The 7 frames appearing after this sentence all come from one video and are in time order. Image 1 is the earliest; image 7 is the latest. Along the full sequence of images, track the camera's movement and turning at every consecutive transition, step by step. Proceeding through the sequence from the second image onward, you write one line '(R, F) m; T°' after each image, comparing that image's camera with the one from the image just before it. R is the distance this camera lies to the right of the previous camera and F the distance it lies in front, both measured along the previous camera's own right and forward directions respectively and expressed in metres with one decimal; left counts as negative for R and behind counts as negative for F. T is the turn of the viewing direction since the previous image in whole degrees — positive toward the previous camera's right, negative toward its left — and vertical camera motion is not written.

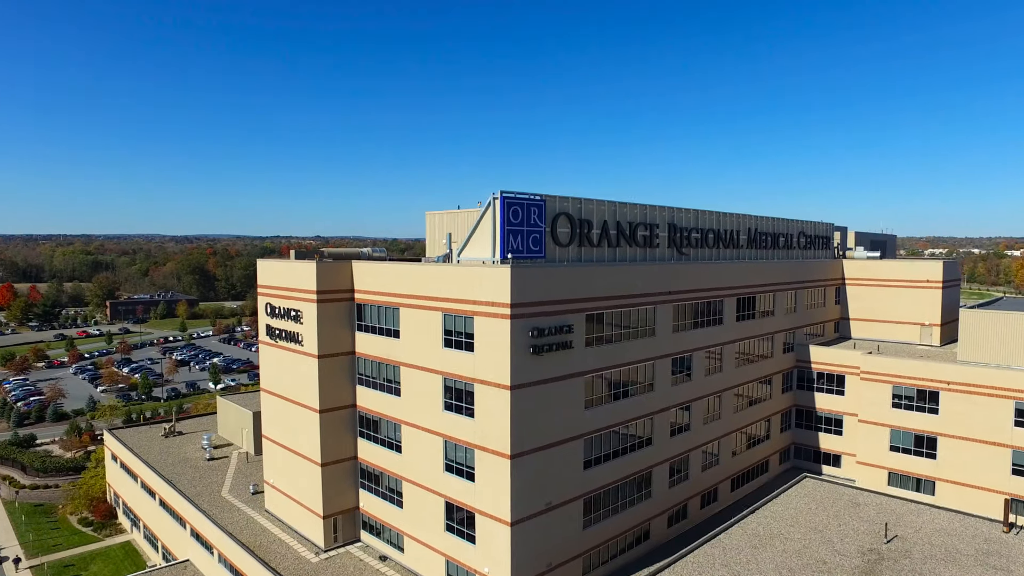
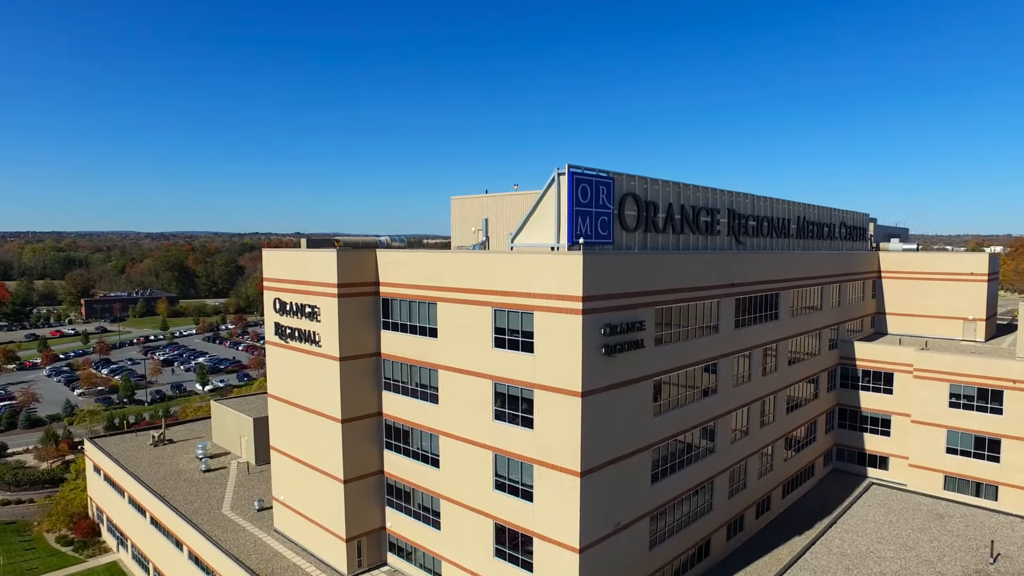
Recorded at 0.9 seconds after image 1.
(-3.3, +3.5) m; +2°
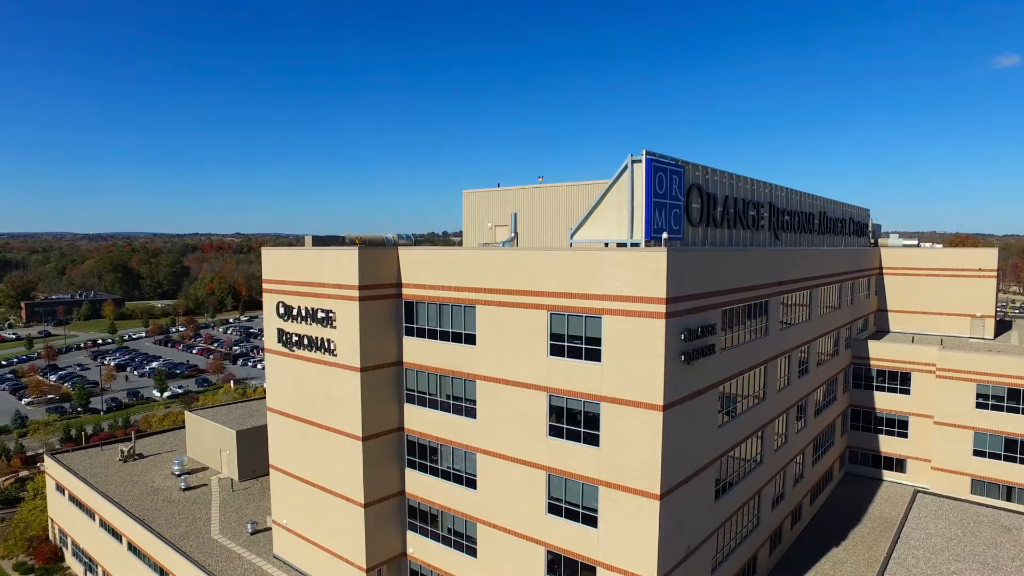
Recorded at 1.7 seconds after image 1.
(-3.5, +2.7) m; +4°
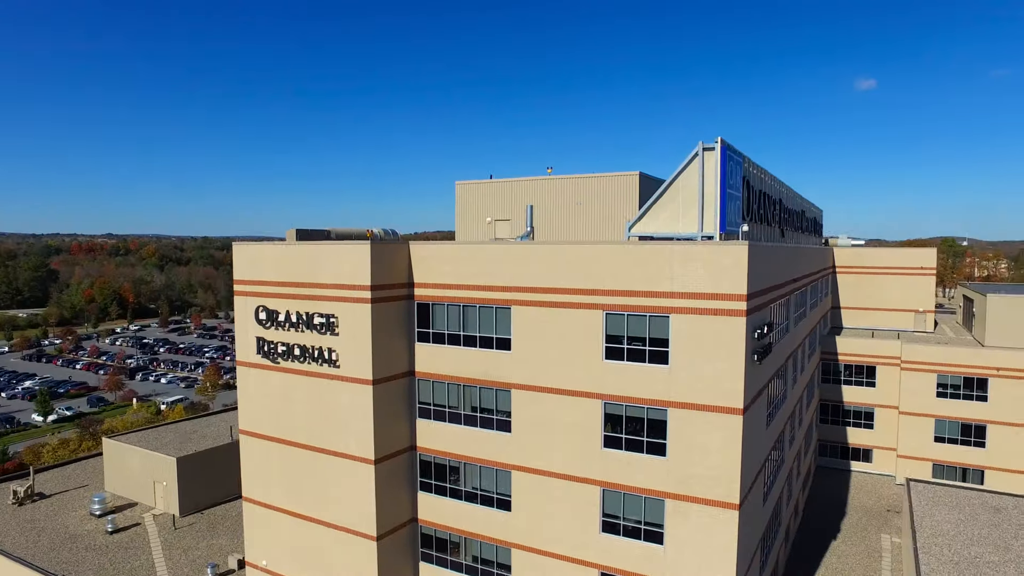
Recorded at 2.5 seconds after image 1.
(-4.6, +2.5) m; +9°
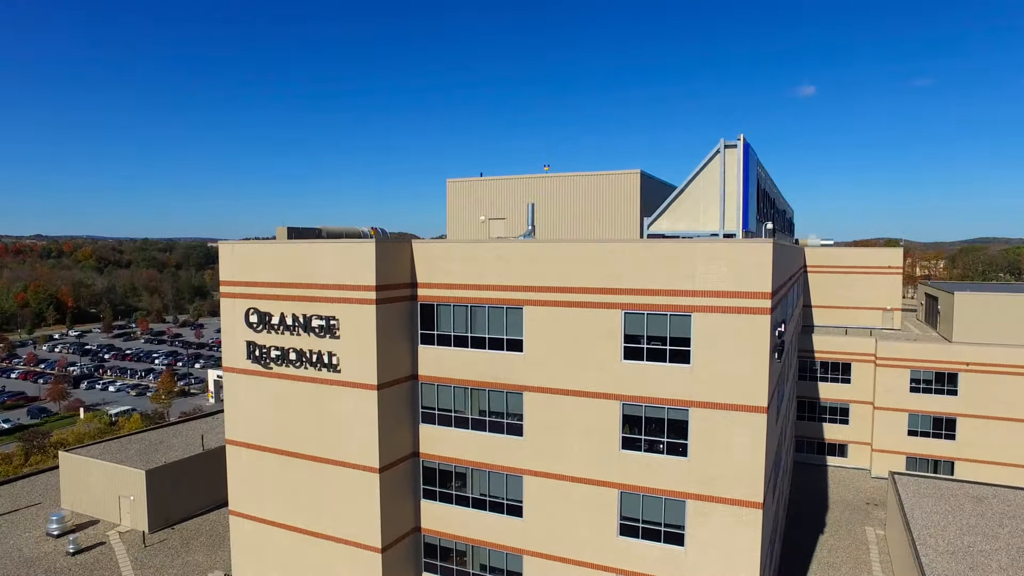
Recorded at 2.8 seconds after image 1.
(-1.9, +0.6) m; +4°
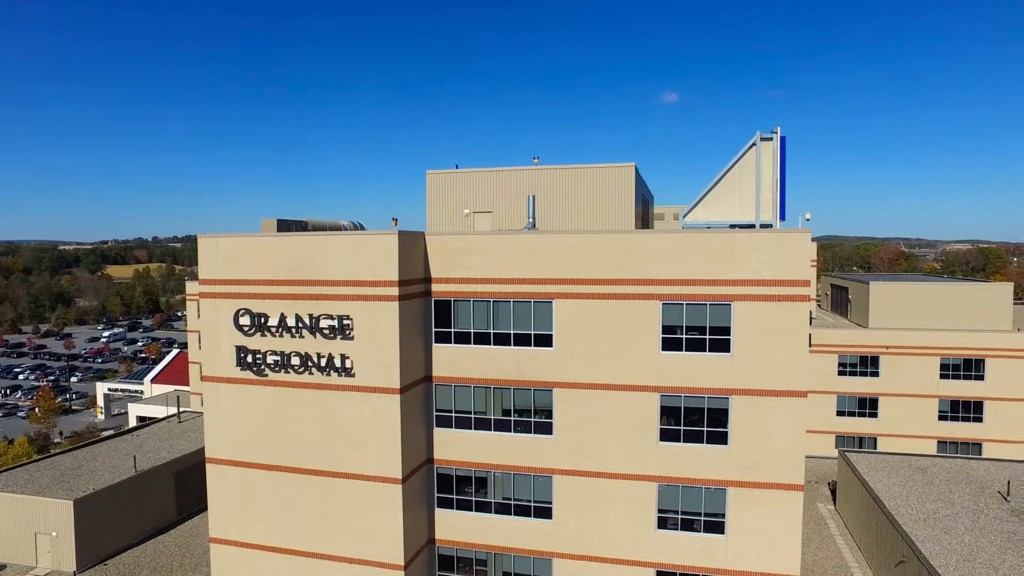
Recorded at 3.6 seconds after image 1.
(-4.4, +1.1) m; +10°
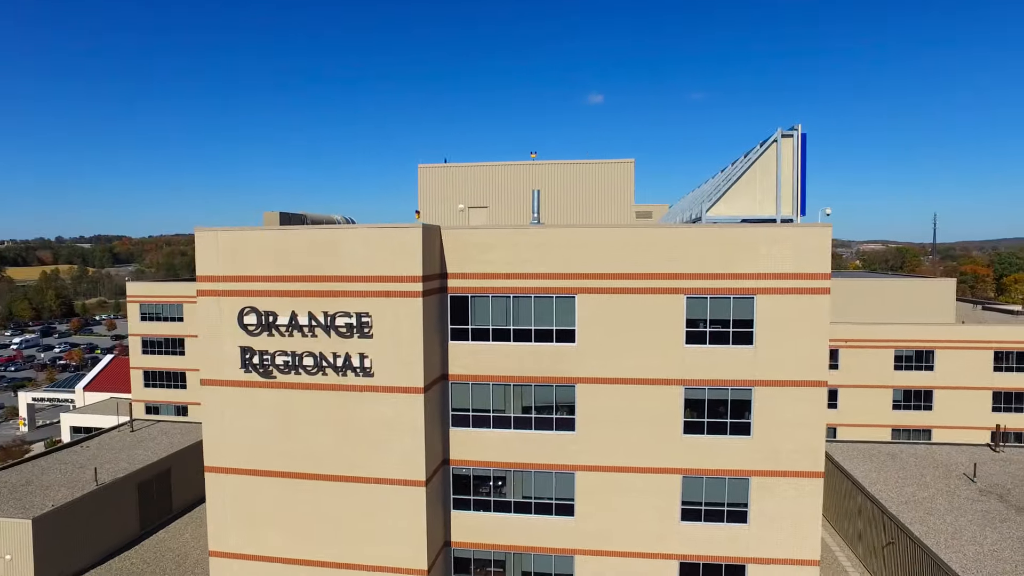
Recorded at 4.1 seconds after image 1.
(-2.7, +0.5) m; +6°
